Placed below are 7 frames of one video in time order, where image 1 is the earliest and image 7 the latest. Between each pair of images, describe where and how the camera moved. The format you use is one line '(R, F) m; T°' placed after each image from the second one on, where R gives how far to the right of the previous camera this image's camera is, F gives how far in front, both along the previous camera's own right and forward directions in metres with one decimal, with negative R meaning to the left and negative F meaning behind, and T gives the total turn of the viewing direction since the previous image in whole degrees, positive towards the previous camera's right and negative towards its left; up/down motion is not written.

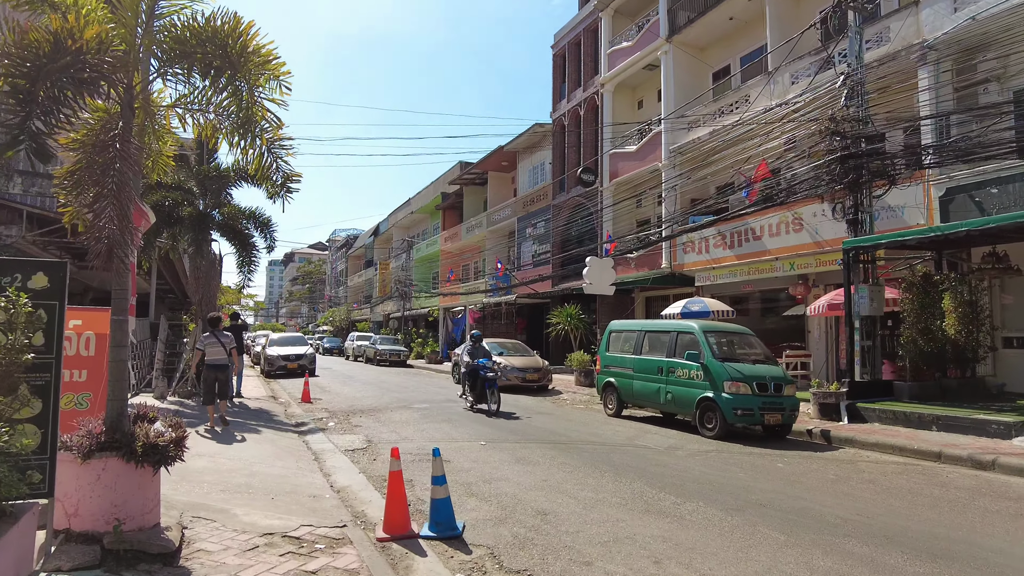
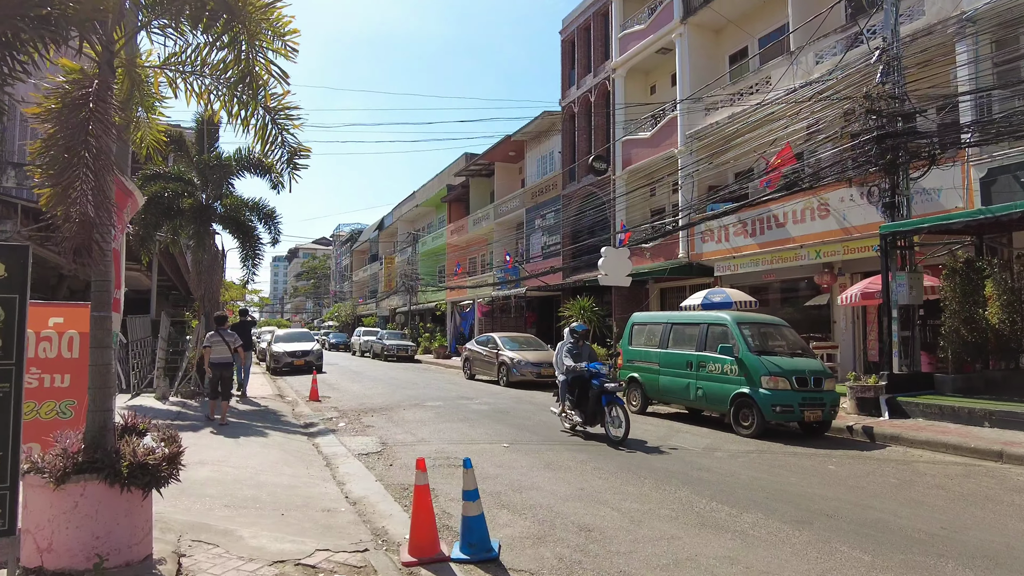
(-0.3, +0.7) m; 0°
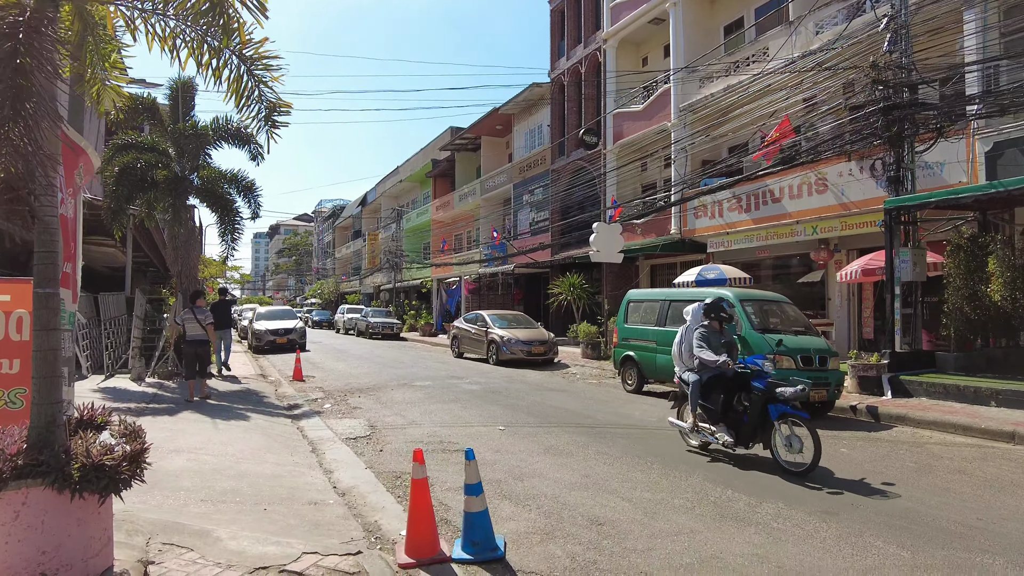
(-0.2, +0.5) m; +1°
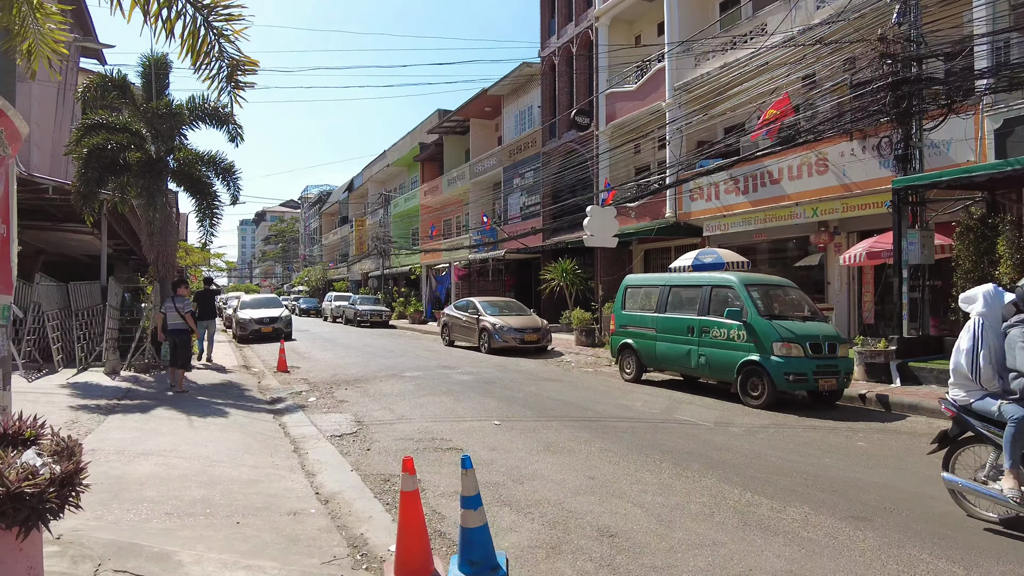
(-0.1, +0.5) m; +1°
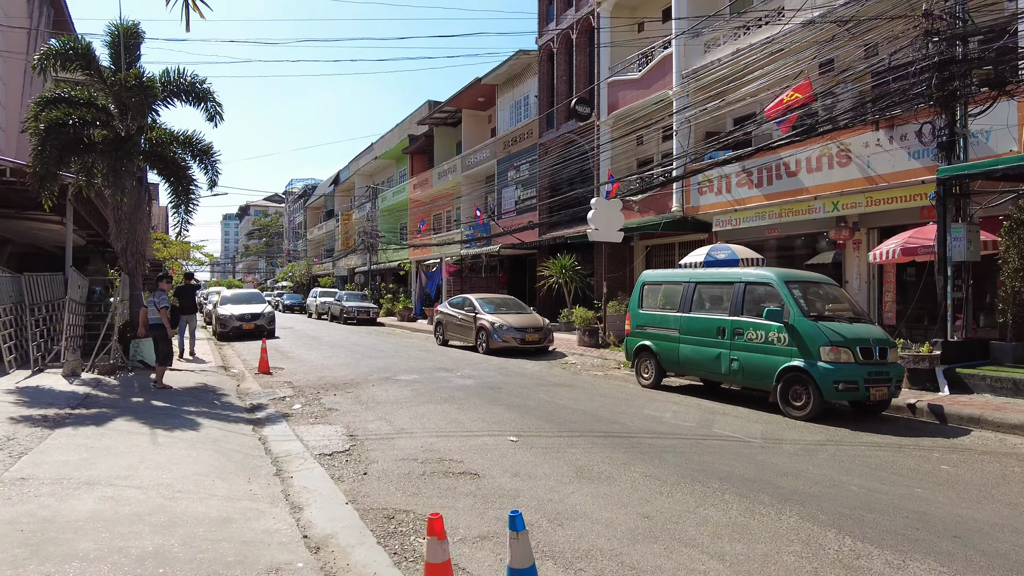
(-0.4, +1.1) m; +1°
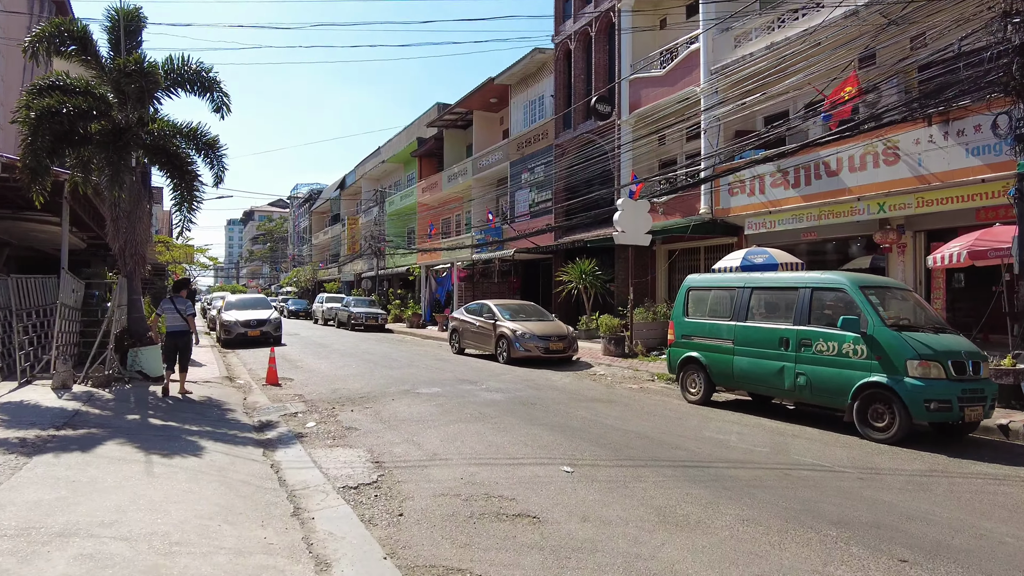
(-0.5, +1.0) m; 0°
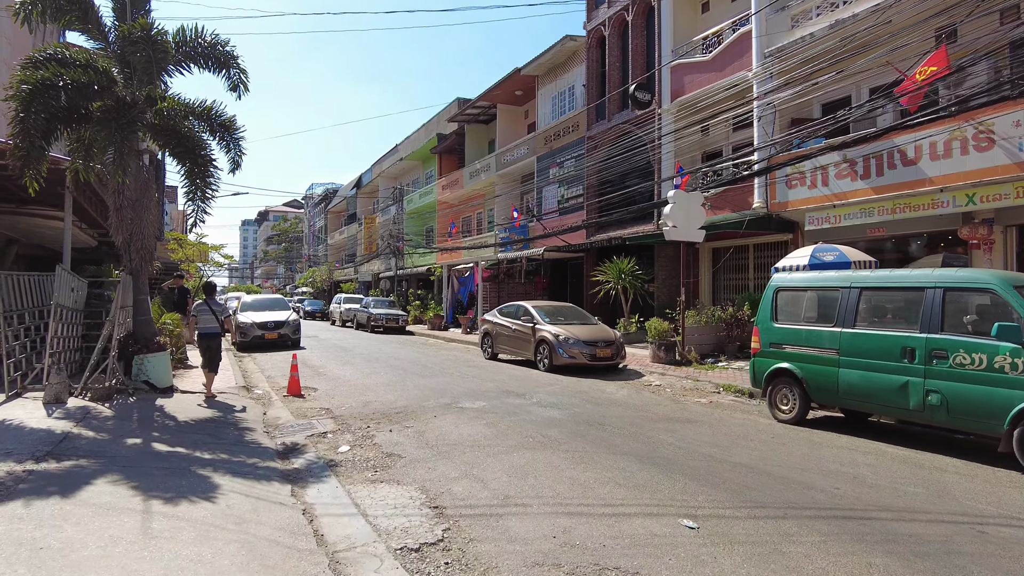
(-0.6, +1.4) m; -1°
